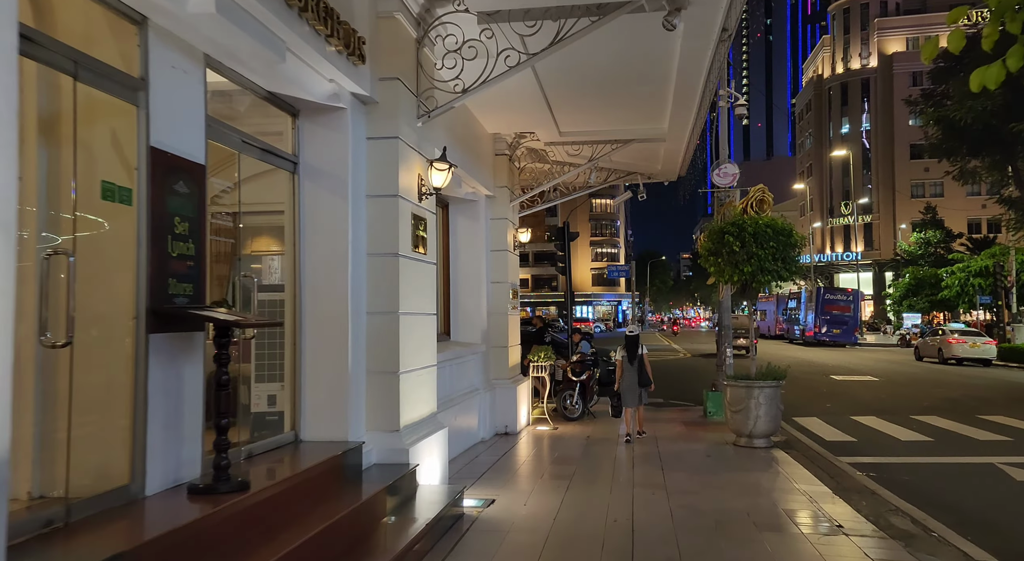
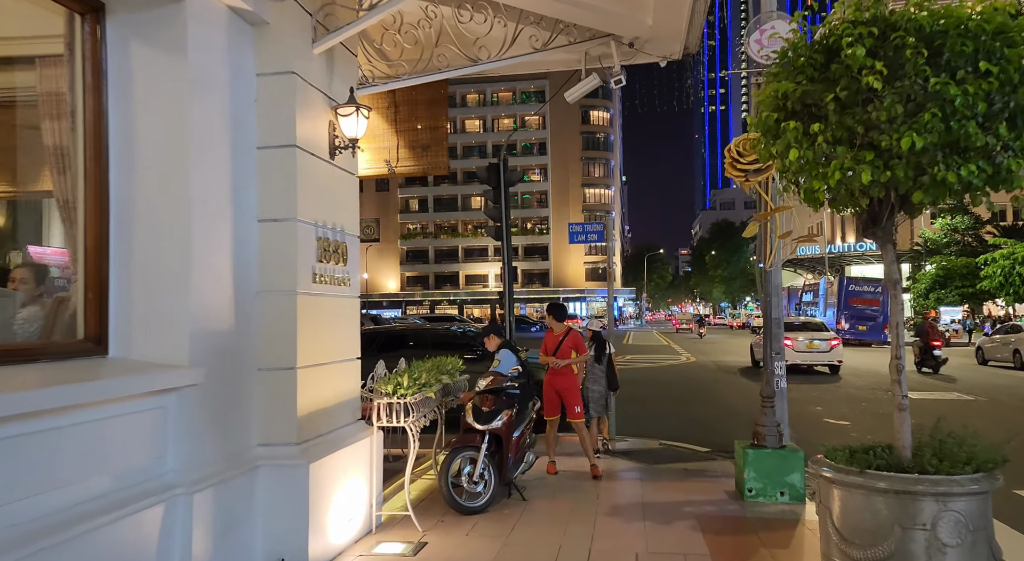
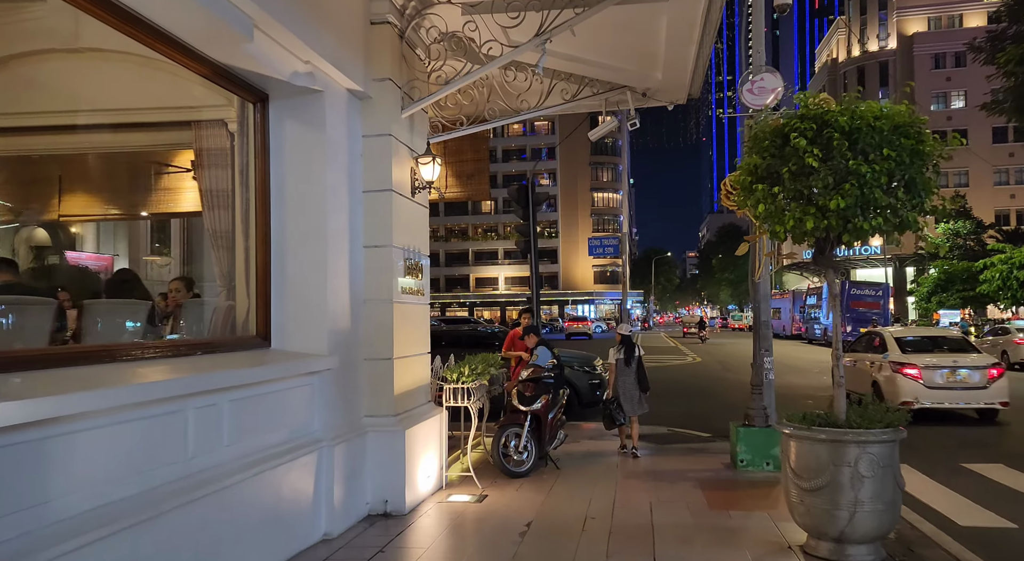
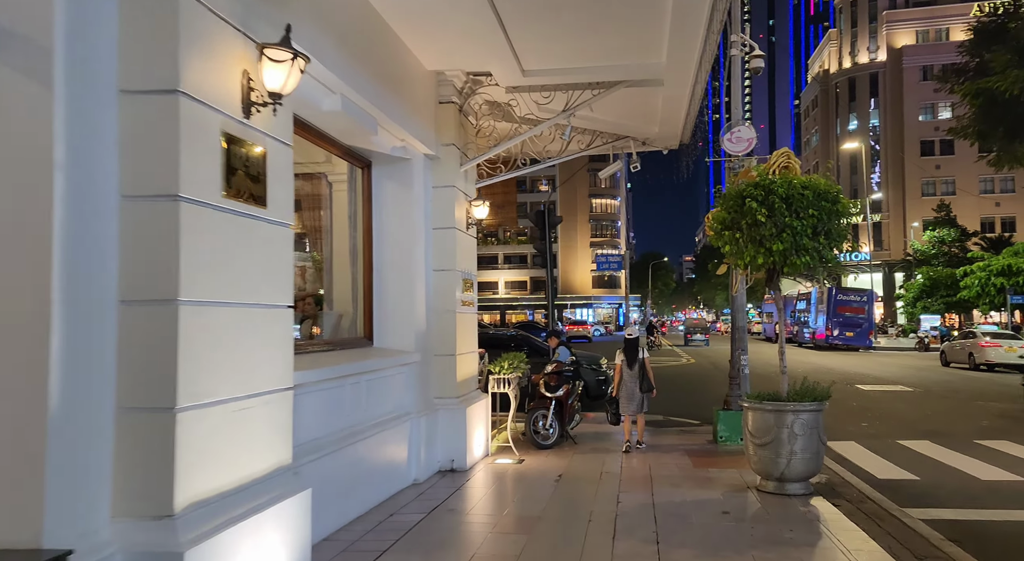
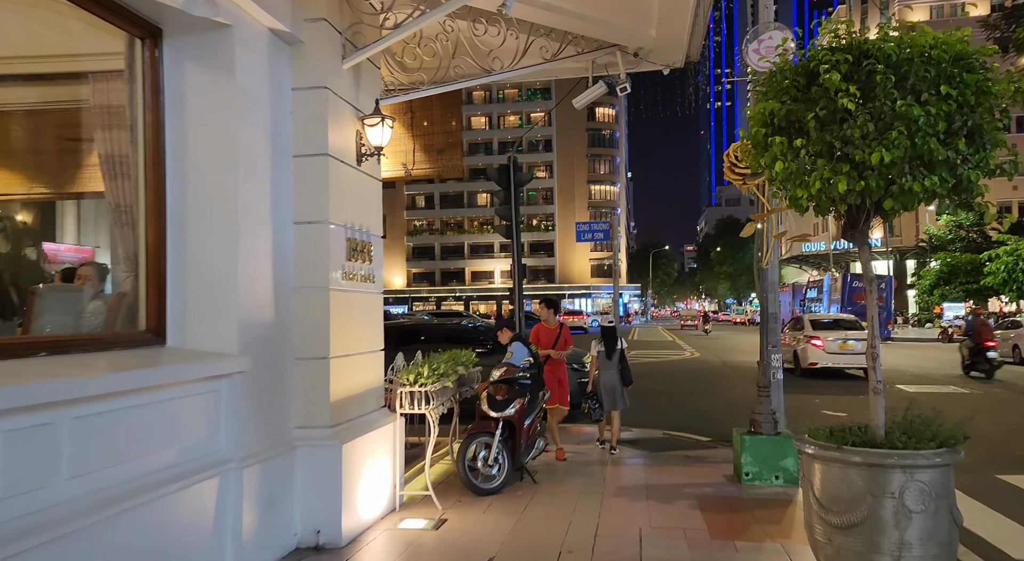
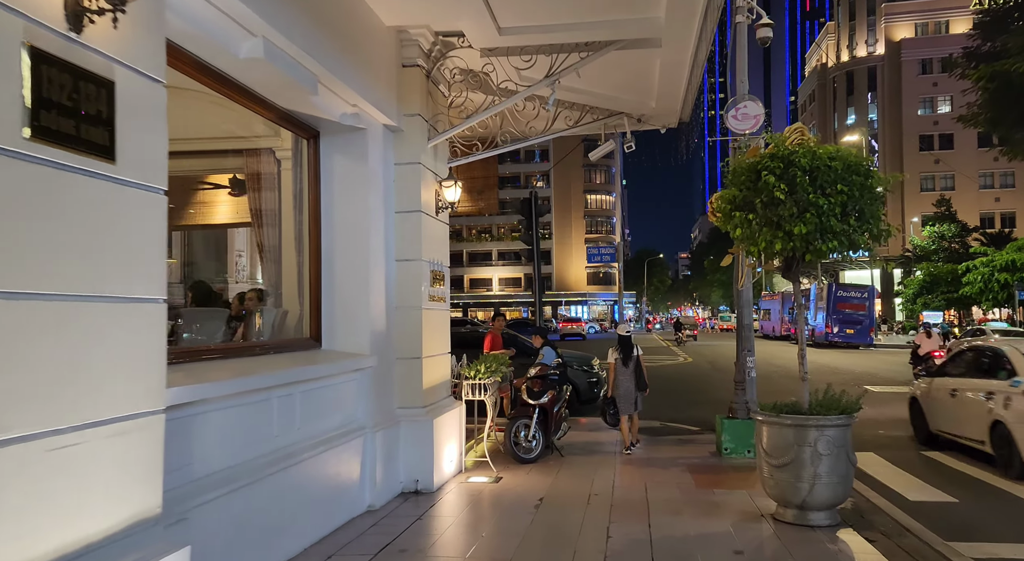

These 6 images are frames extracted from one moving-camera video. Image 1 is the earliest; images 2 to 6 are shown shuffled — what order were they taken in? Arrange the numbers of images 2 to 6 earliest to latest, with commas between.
4, 6, 3, 5, 2
